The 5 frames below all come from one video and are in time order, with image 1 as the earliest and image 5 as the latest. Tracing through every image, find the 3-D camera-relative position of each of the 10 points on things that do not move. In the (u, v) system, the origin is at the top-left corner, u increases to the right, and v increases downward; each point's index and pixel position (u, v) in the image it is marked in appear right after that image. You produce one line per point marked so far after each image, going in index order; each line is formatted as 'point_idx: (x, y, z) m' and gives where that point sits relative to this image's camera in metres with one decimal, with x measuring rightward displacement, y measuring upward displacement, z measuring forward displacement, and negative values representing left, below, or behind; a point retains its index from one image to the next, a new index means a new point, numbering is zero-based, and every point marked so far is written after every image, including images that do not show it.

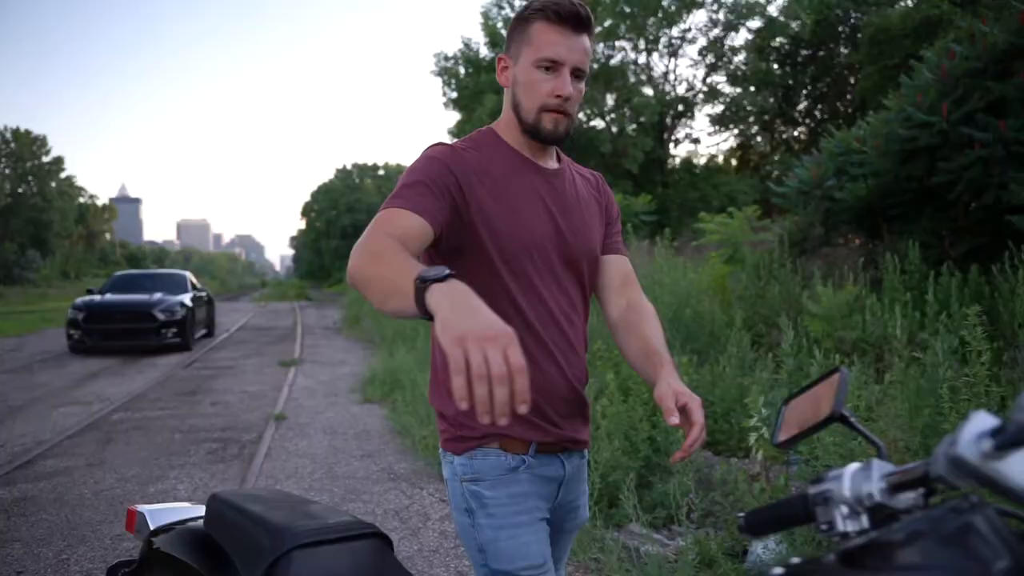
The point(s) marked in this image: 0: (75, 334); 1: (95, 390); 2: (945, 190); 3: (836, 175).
0: (-6.5, -0.7, +13.4) m
1: (-4.3, -1.0, +9.3) m
2: (+4.1, +0.9, +8.3) m
3: (+3.5, +1.2, +9.3) m
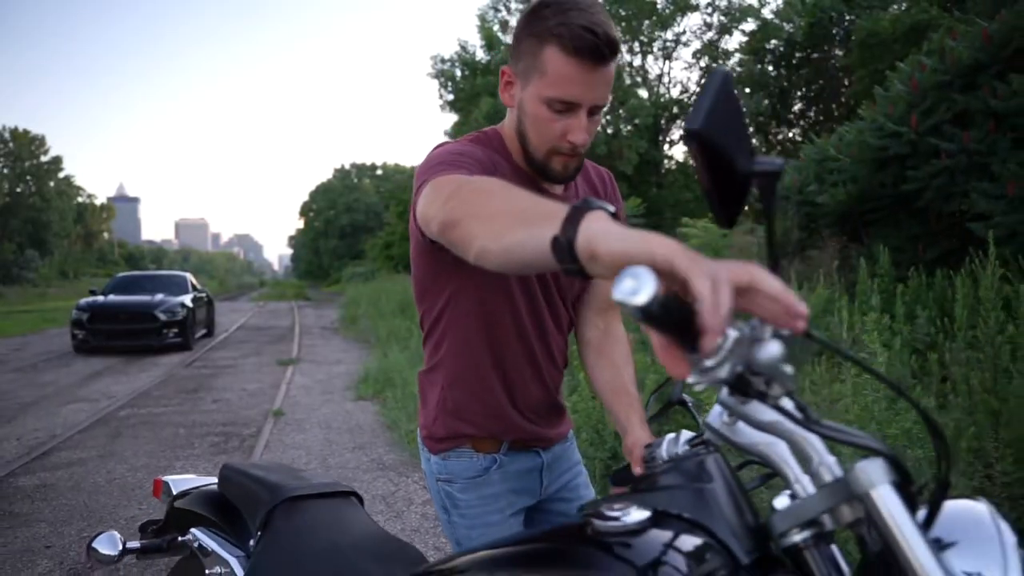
0: (-6.6, -0.7, +13.9) m
1: (-4.4, -1.1, +9.7) m
2: (+3.9, +0.9, +8.8) m
3: (+3.3, +1.2, +9.7) m
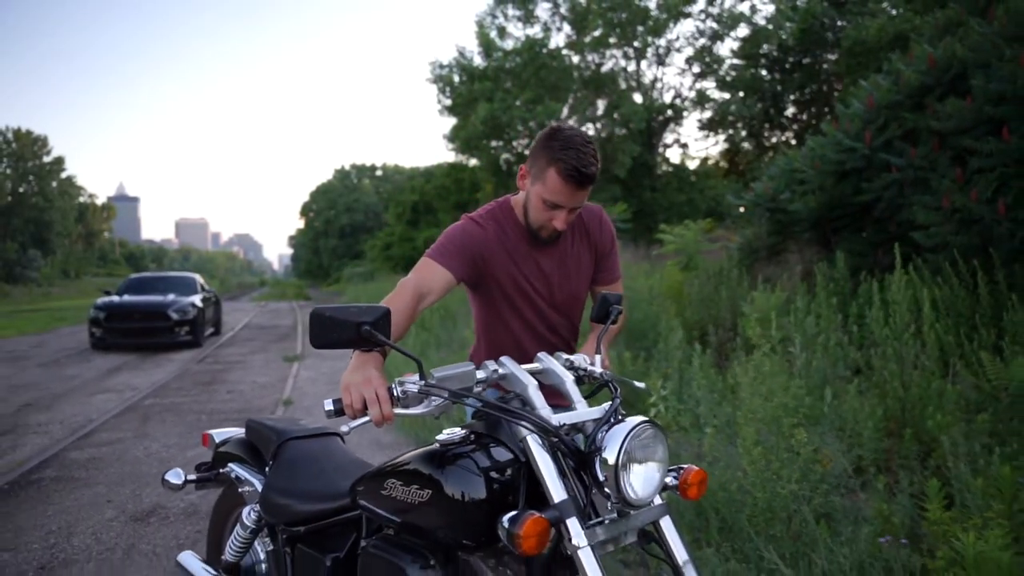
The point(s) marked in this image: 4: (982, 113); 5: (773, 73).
0: (-6.7, -0.7, +14.7) m
1: (-4.5, -1.1, +10.6) m
2: (+3.8, +0.8, +9.6) m
3: (+3.2, +1.1, +10.5) m
4: (+4.0, +1.5, +7.6) m
5: (+5.4, +4.5, +18.7) m
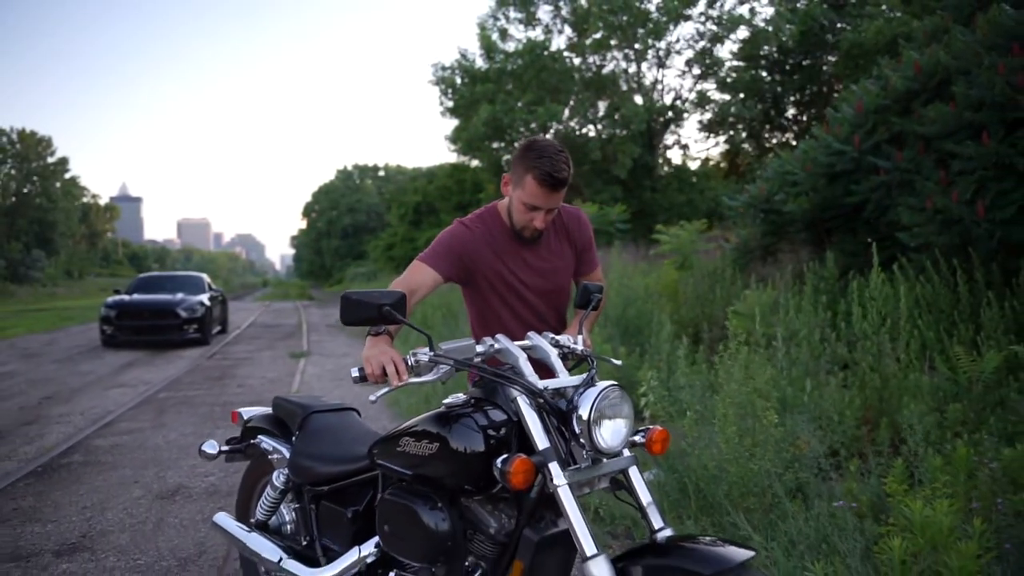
0: (-6.7, -0.7, +15.1) m
1: (-4.5, -1.1, +10.9) m
2: (+3.8, +0.9, +10.0) m
3: (+3.2, +1.2, +10.9) m
4: (+4.0, +1.5, +8.0) m
5: (+5.5, +4.5, +19.1) m
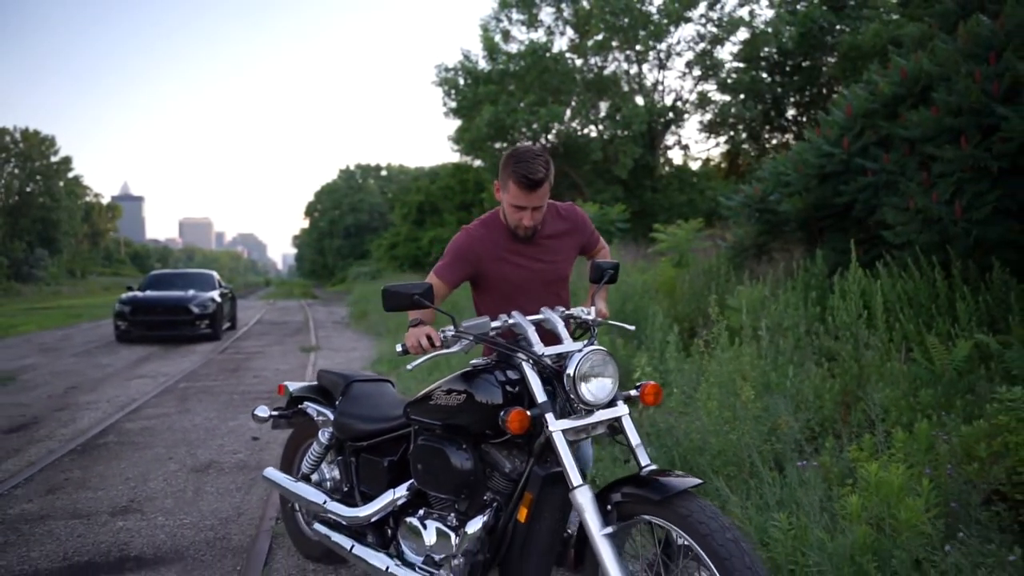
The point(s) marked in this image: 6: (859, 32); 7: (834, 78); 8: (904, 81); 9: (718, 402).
0: (-6.7, -0.6, +15.5) m
1: (-4.5, -1.0, +11.4) m
2: (+3.8, +0.9, +10.4) m
3: (+3.2, +1.2, +11.3) m
4: (+4.0, +1.5, +8.4) m
5: (+5.5, +4.5, +19.5) m
6: (+5.8, +4.3, +15.4) m
7: (+6.3, +4.1, +17.8) m
8: (+4.1, +2.2, +9.6) m
9: (+1.1, -0.6, +4.7) m
